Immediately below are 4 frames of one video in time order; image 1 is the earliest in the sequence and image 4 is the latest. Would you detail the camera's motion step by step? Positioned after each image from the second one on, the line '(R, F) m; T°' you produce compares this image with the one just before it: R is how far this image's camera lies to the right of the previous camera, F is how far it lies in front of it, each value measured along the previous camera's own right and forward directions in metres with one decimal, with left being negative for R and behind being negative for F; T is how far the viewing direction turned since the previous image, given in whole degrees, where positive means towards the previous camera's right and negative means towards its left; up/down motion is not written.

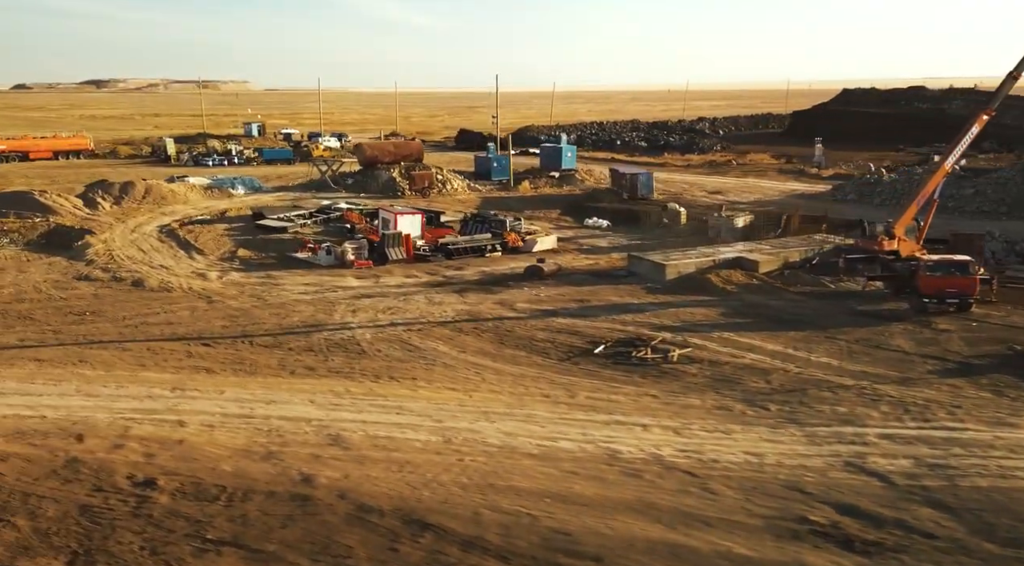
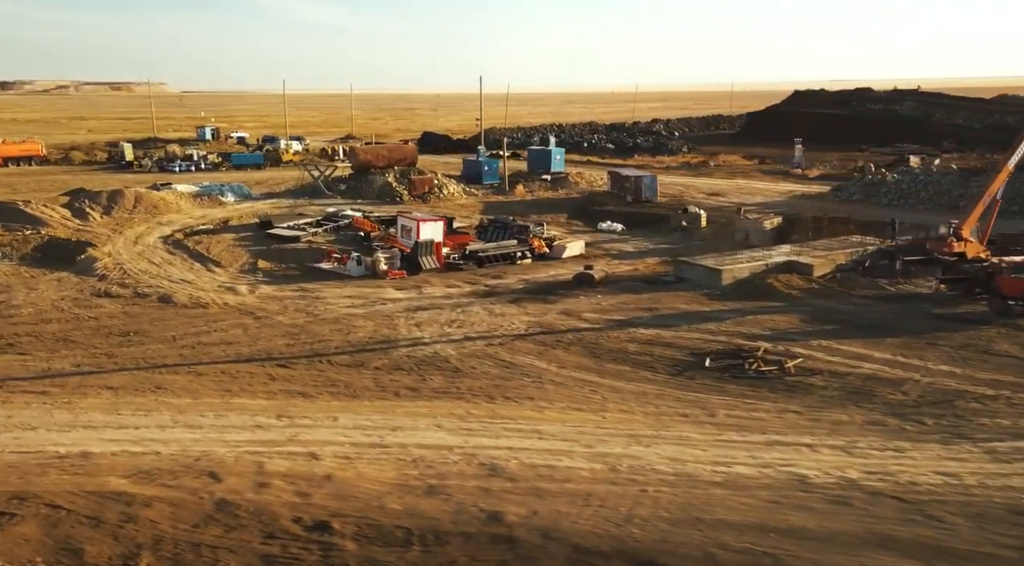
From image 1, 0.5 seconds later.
(-2.0, +0.6) m; +3°
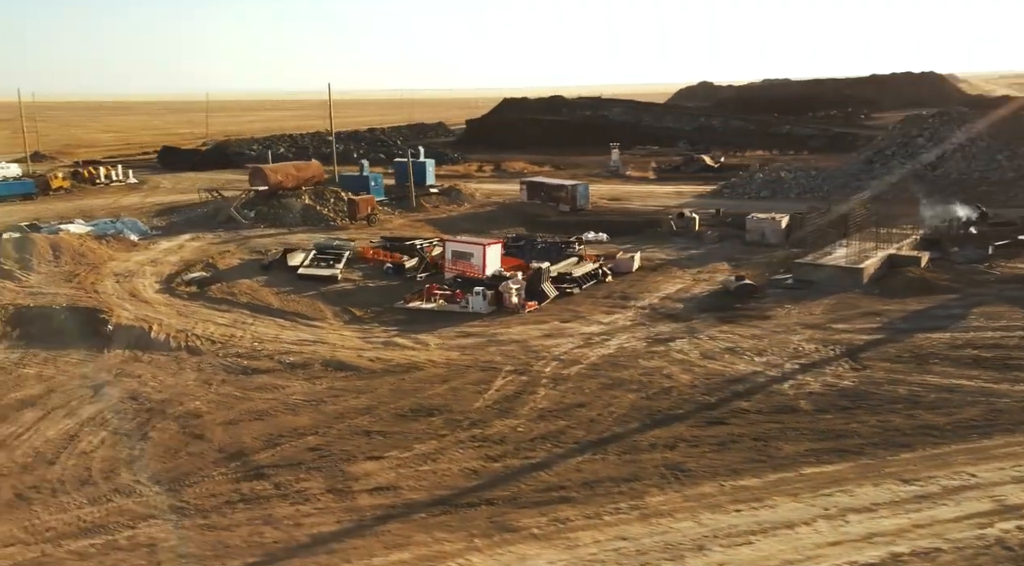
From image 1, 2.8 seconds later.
(-9.0, +3.1) m; +19°
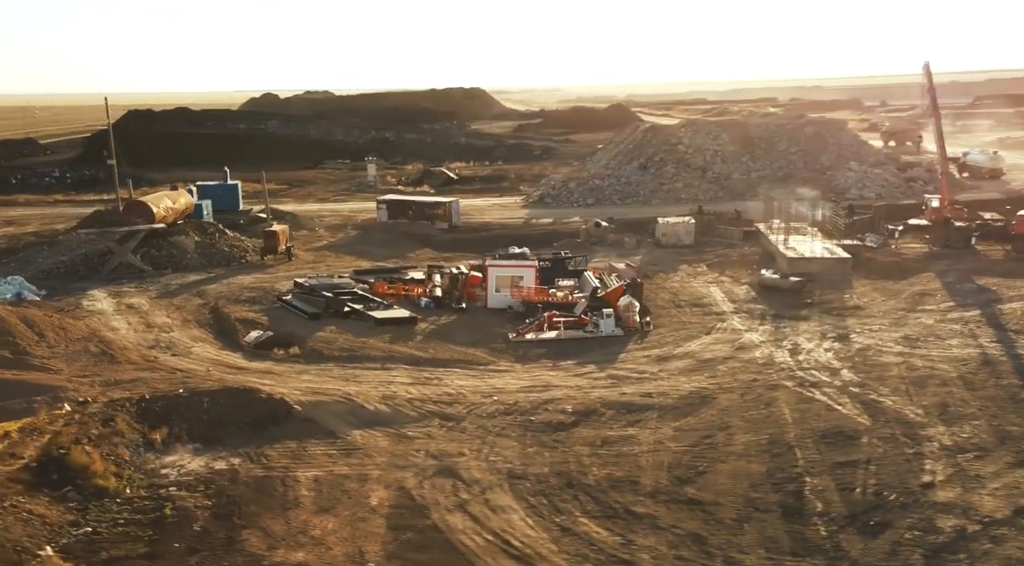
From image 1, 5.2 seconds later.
(-9.5, +2.6) m; +23°
